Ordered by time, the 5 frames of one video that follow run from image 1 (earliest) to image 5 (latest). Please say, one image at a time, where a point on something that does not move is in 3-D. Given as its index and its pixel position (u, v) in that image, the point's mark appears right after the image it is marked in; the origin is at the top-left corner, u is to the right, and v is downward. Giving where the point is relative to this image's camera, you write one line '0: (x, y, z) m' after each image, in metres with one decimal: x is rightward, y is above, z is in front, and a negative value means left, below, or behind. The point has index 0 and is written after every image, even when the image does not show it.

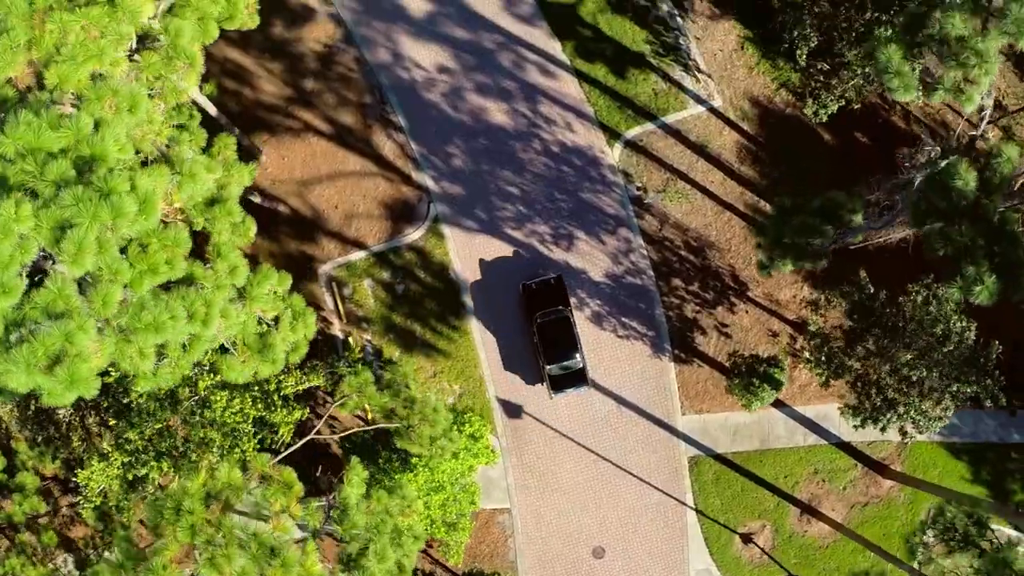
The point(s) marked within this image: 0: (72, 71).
0: (-9.6, +4.7, +7.9) m
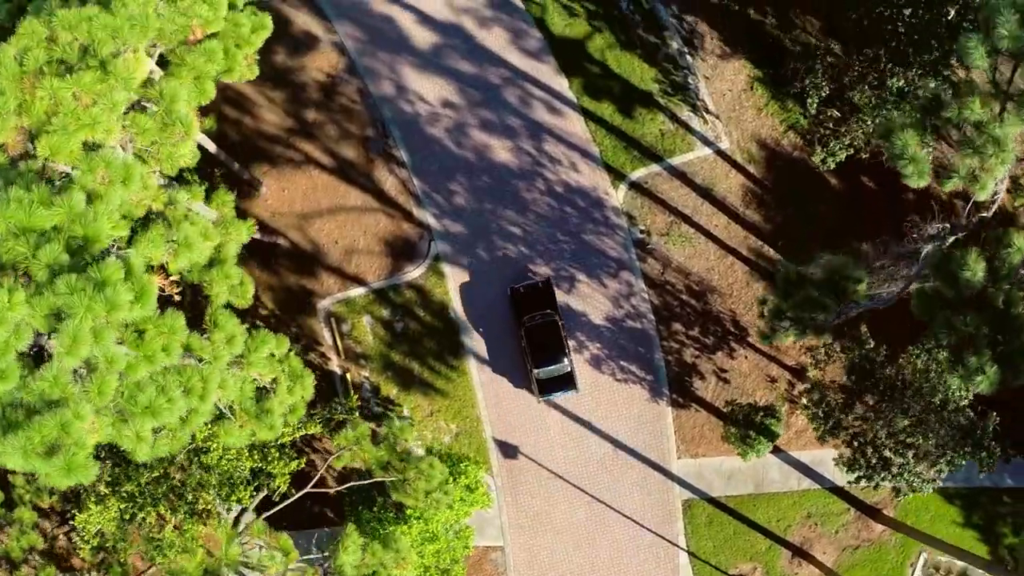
0: (-9.5, +3.1, +7.7) m
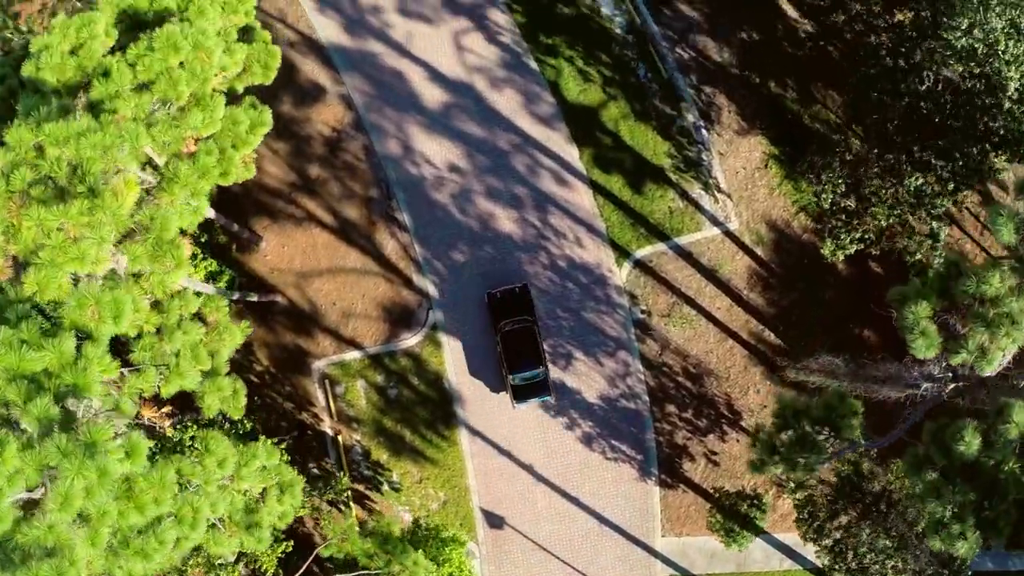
0: (-9.5, +0.3, +7.5) m
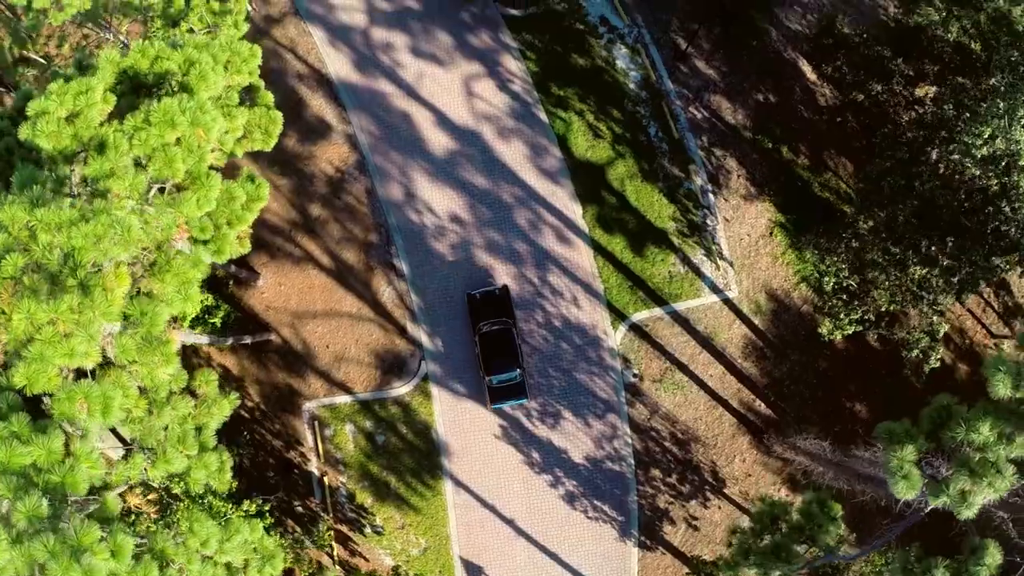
0: (-9.8, -1.7, +7.5) m
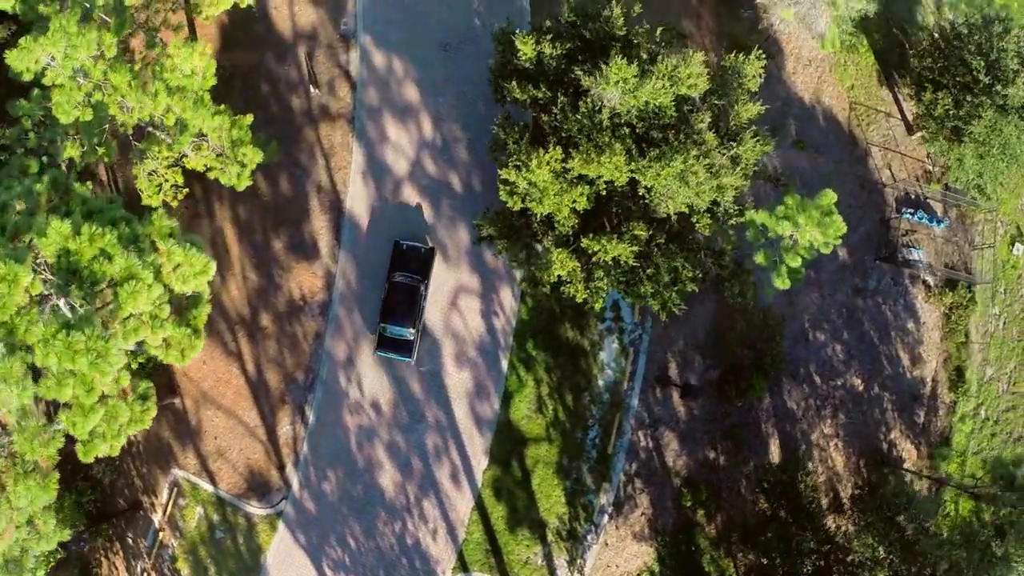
0: (-15.1, -5.9, +8.3) m
